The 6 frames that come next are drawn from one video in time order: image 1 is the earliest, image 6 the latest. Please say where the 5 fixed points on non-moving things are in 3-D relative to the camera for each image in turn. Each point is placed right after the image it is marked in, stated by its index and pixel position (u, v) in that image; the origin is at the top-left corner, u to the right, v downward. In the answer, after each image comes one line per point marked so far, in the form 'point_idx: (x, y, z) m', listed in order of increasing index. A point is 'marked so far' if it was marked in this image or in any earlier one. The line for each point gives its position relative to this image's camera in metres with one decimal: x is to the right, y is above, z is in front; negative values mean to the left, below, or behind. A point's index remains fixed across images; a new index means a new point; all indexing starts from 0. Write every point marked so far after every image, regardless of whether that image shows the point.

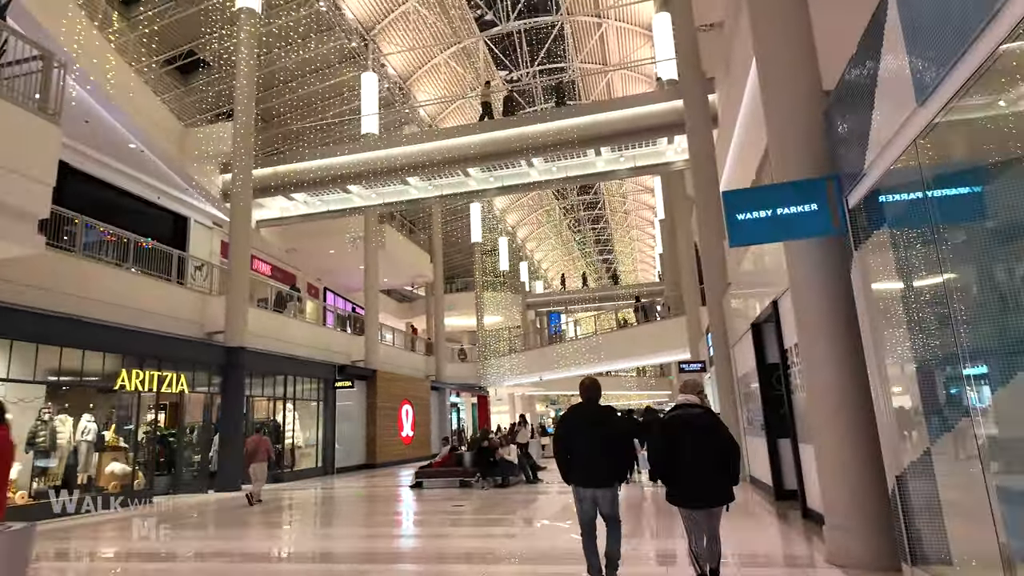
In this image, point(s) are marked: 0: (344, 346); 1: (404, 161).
0: (-4.4, -1.5, +16.5) m
1: (-2.3, +2.6, +13.0) m
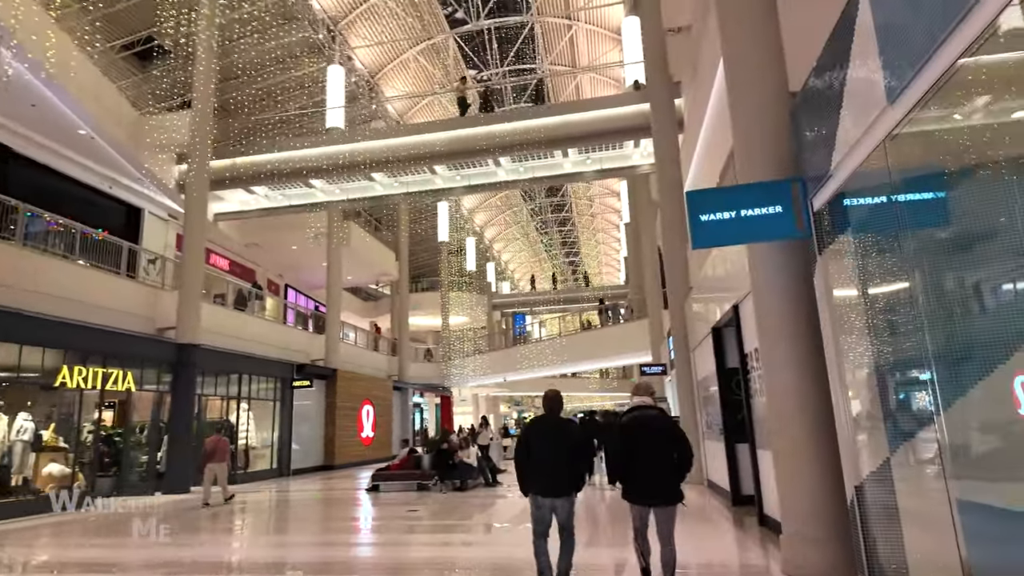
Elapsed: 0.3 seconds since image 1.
0: (-5.3, -1.4, +16.1) m
1: (-2.9, +2.6, +12.7) m
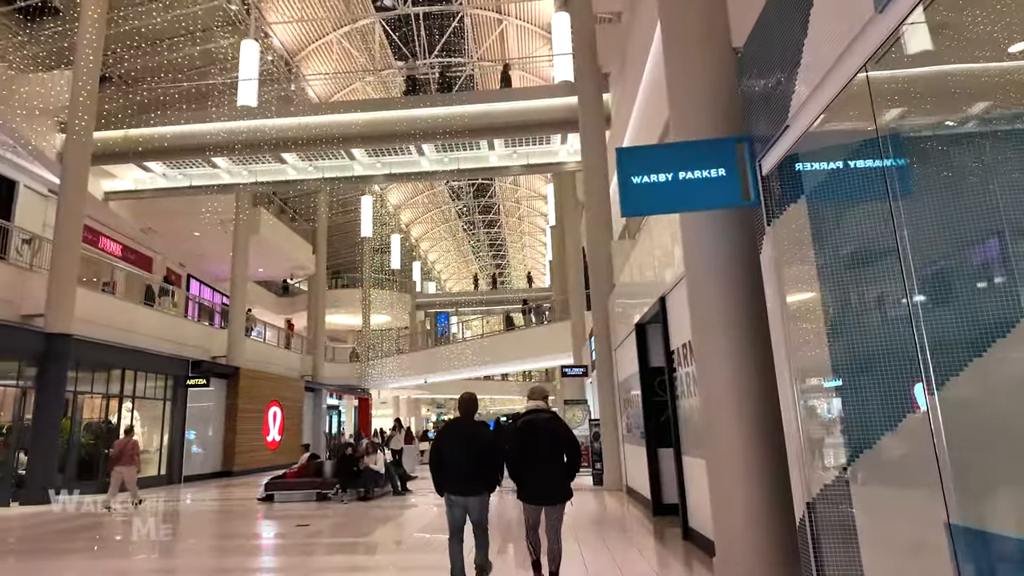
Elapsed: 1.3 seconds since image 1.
0: (-7.2, -1.2, +14.8) m
1: (-4.4, +2.8, +11.7) m
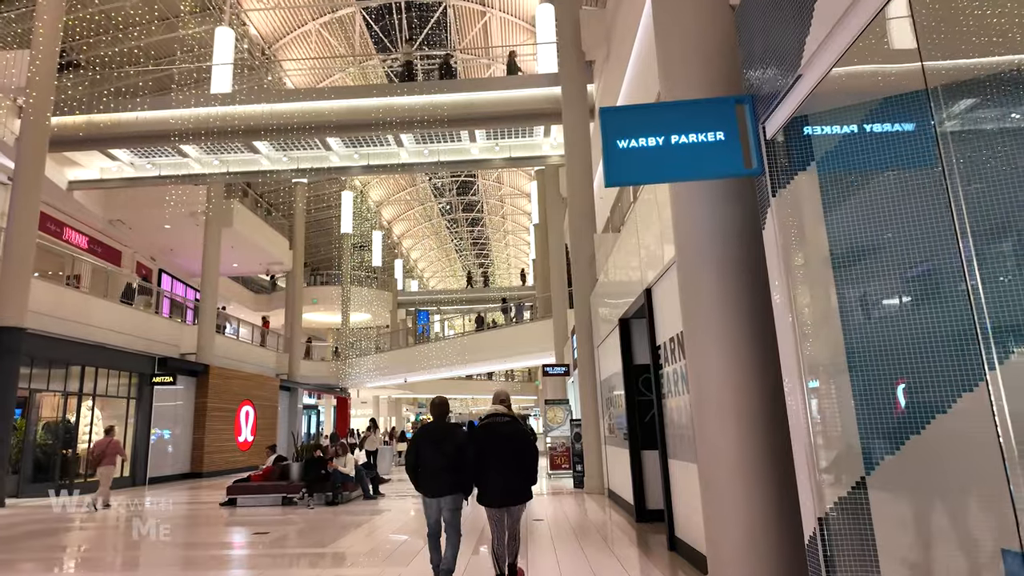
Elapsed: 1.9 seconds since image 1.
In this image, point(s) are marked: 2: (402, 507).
0: (-7.6, -1.1, +14.2) m
1: (-4.7, +2.9, +11.2) m
2: (-1.4, -2.8, +8.1) m
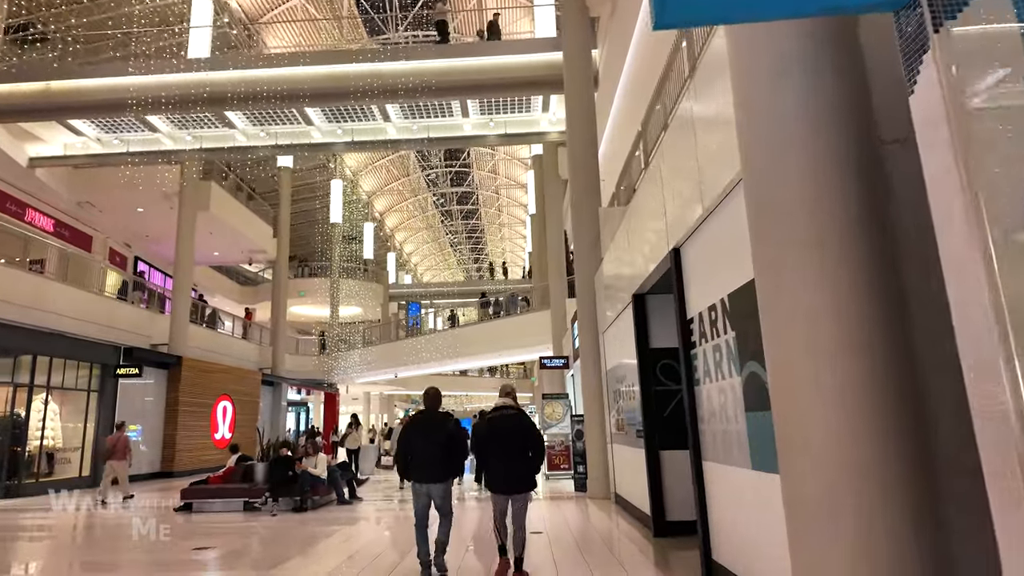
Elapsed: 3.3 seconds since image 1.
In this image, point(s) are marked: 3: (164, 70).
0: (-7.7, -0.8, +13.2) m
1: (-4.8, +3.2, +10.2) m
2: (-1.5, -2.6, +7.2) m
3: (-5.5, +3.5, +10.2) m
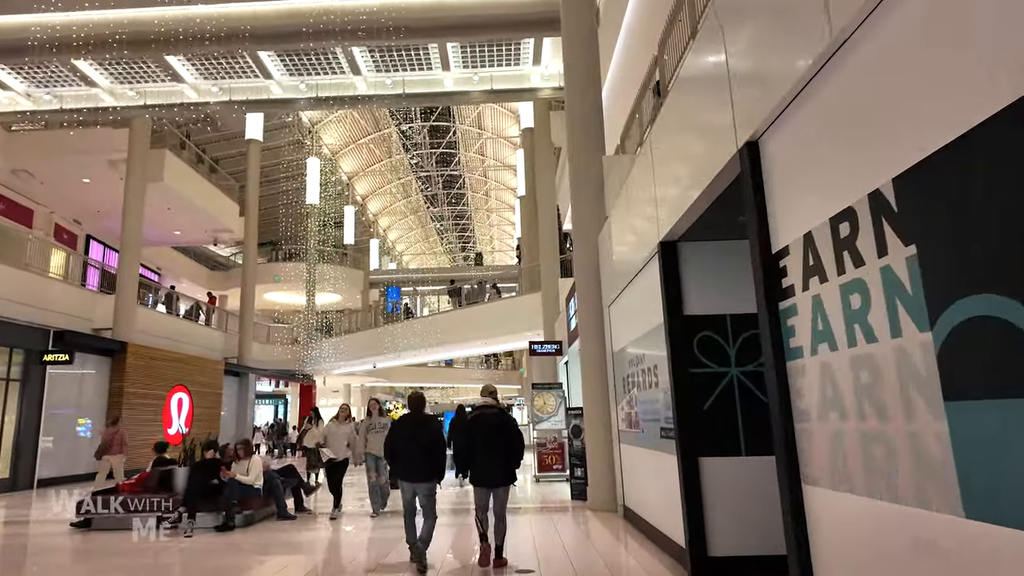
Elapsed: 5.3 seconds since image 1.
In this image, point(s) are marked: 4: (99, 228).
0: (-8.0, -0.3, +11.7) m
1: (-5.0, +3.6, +8.7) m
2: (-1.6, -2.2, +5.8) m
3: (-5.7, +3.9, +8.7) m
4: (-11.1, +1.6, +17.0) m
